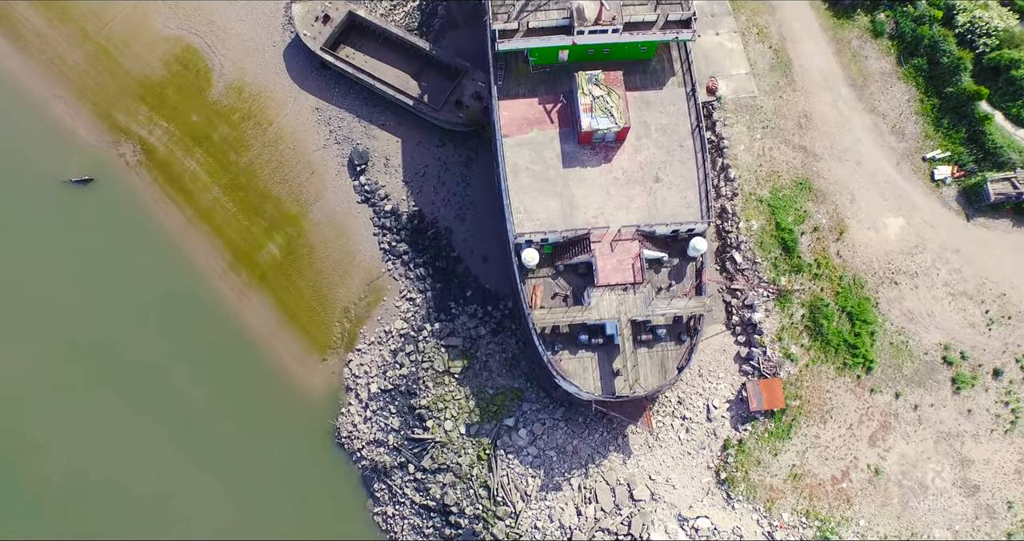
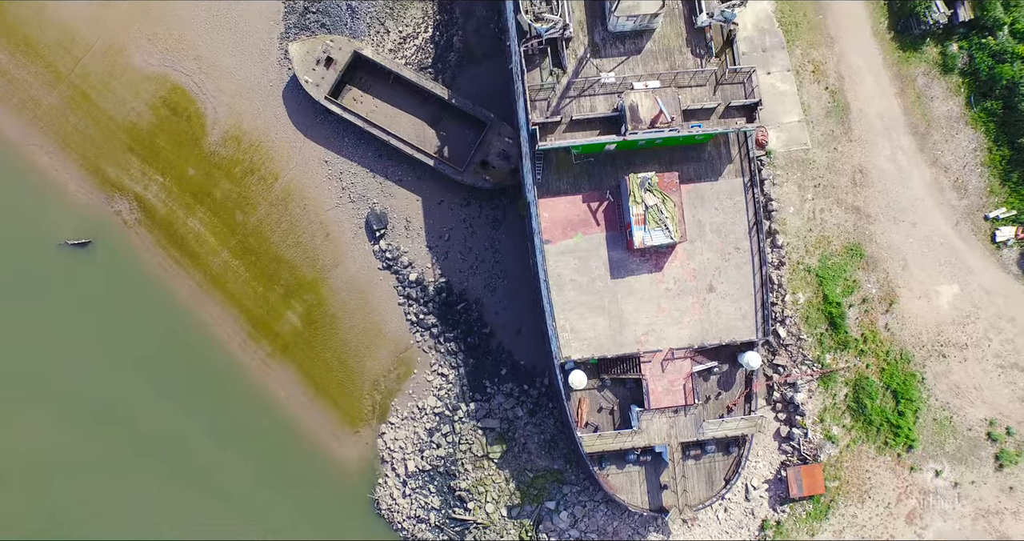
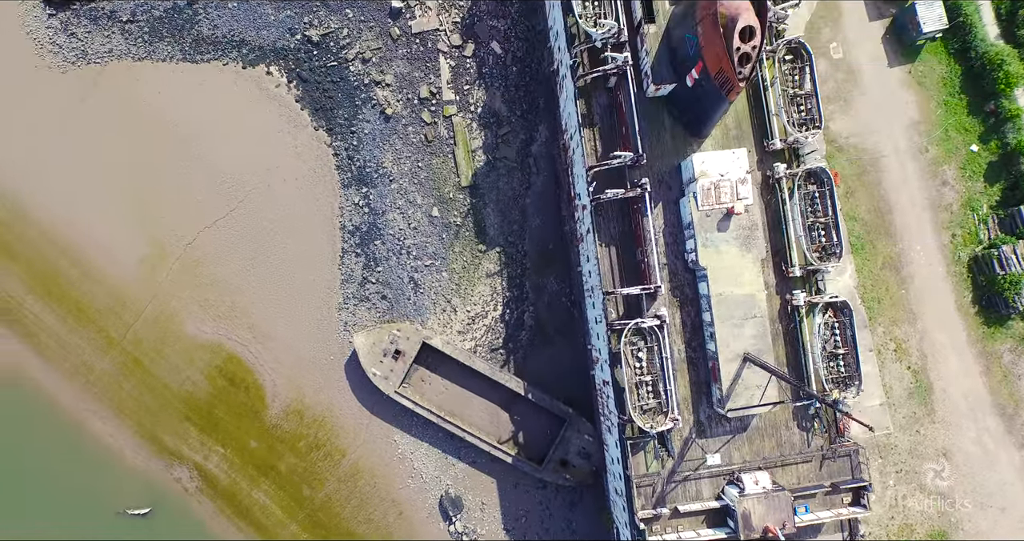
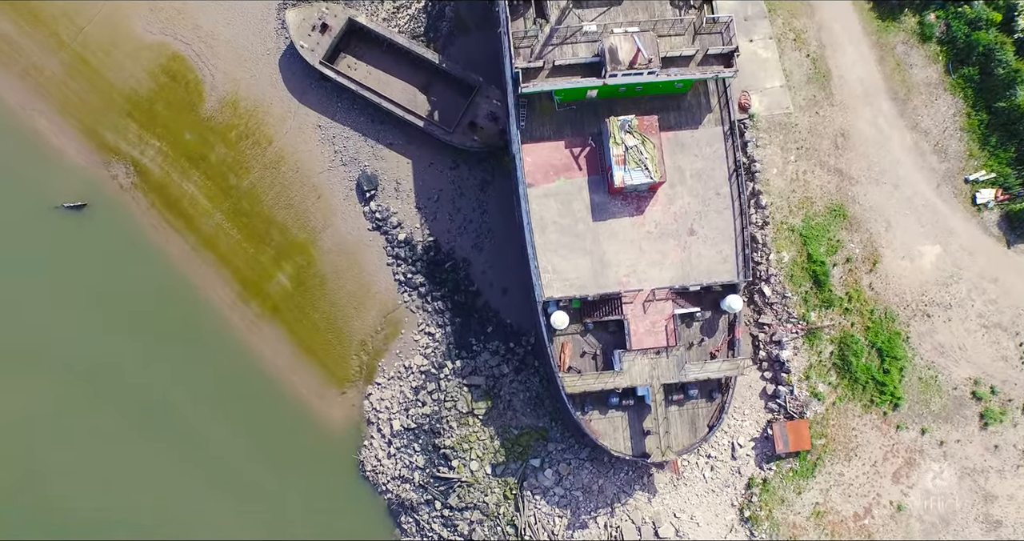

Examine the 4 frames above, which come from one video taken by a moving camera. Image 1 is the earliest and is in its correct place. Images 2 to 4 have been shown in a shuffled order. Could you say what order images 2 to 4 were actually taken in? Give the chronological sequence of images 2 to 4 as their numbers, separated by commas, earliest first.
4, 2, 3
